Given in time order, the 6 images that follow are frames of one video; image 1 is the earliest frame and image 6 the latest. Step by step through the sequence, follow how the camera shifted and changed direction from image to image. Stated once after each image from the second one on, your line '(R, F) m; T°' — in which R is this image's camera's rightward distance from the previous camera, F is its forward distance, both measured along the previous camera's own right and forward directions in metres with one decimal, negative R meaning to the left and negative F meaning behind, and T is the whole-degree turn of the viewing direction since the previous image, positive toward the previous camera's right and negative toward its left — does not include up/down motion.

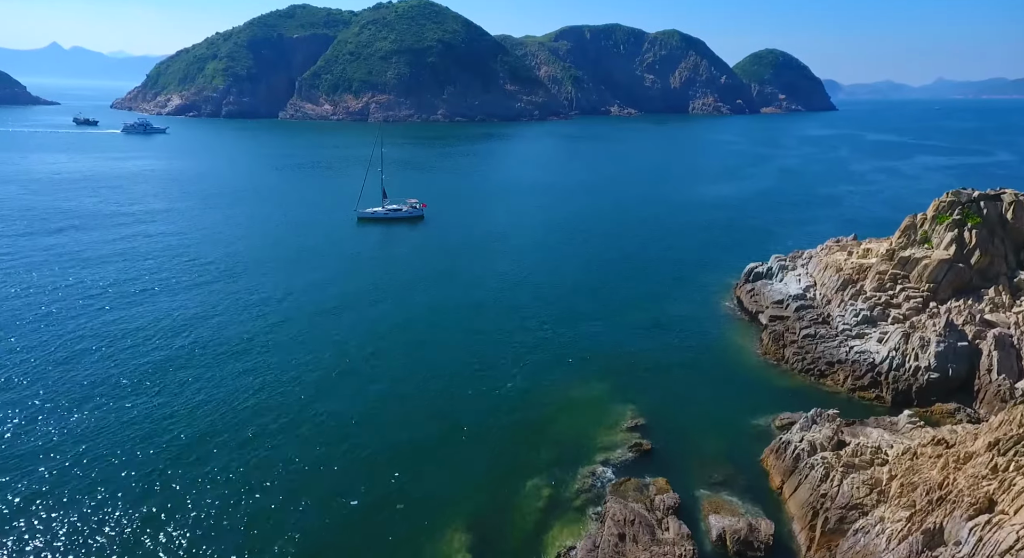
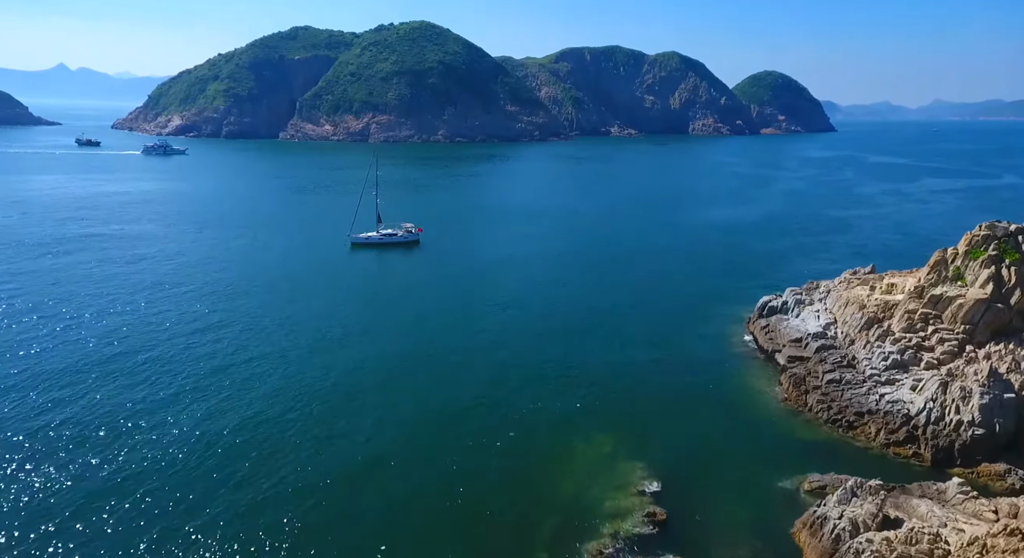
(+0.1, +2.1) m; 0°
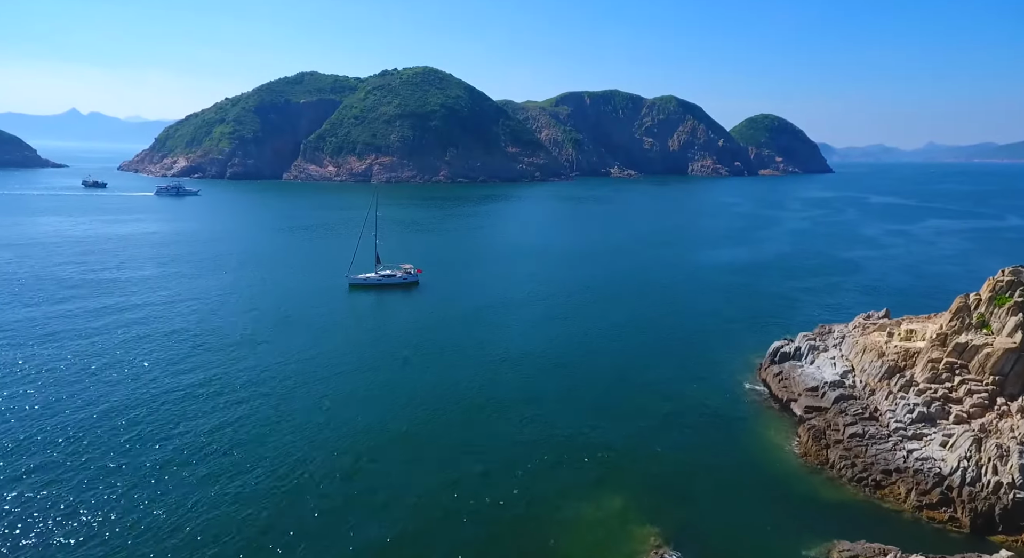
(0.0, +1.1) m; 0°
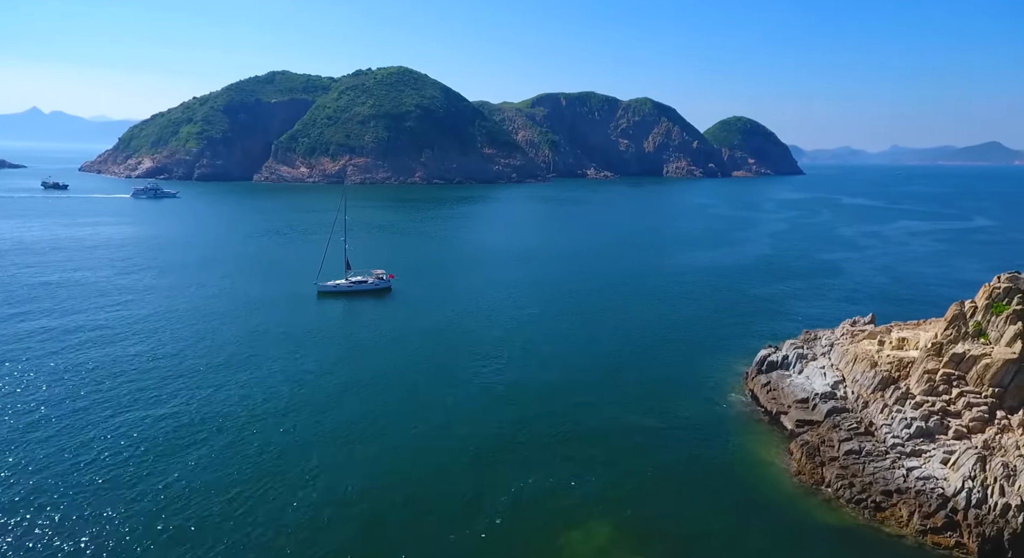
(0.0, +1.7) m; +2°
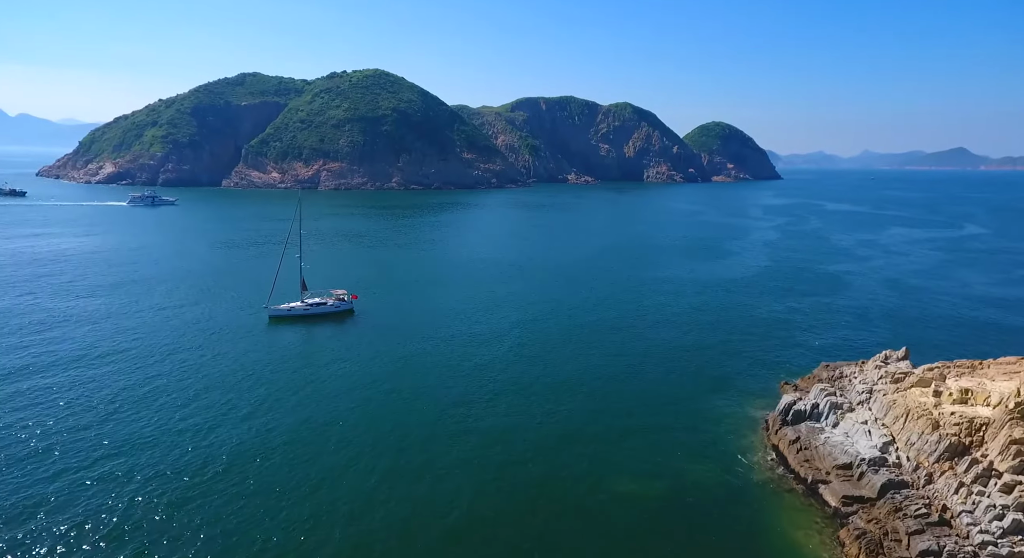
(+0.2, +5.5) m; +2°
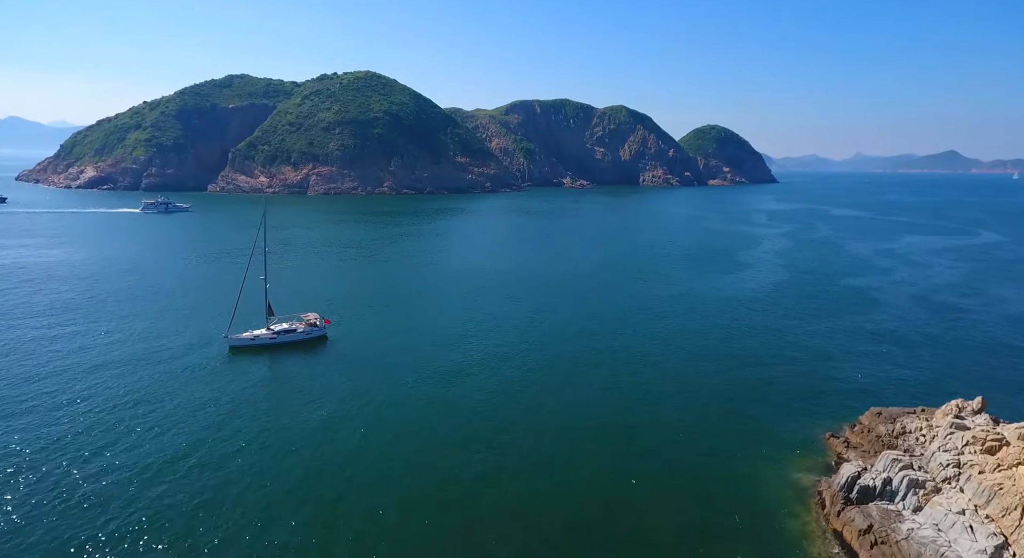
(+0.1, +5.4) m; 0°
